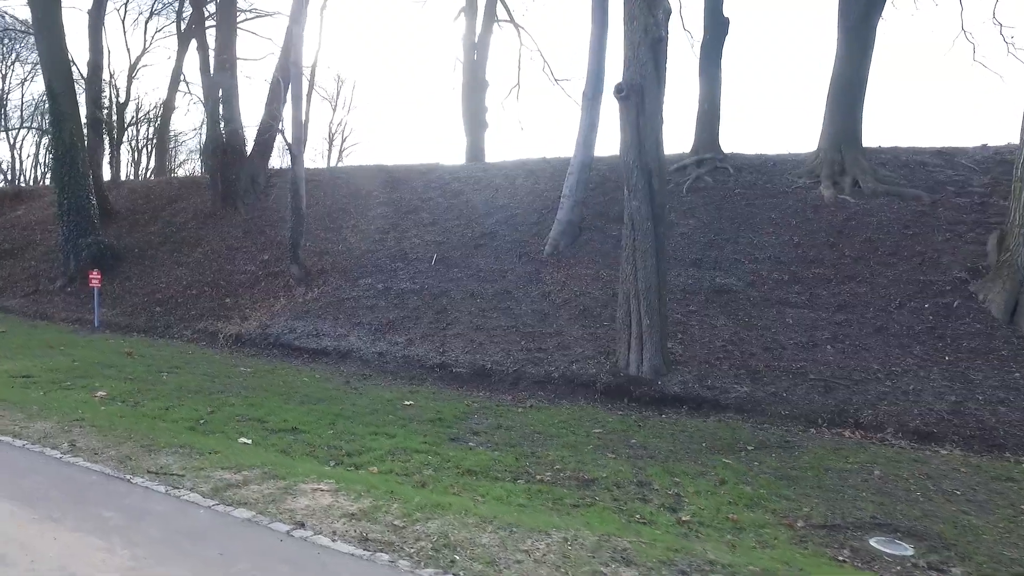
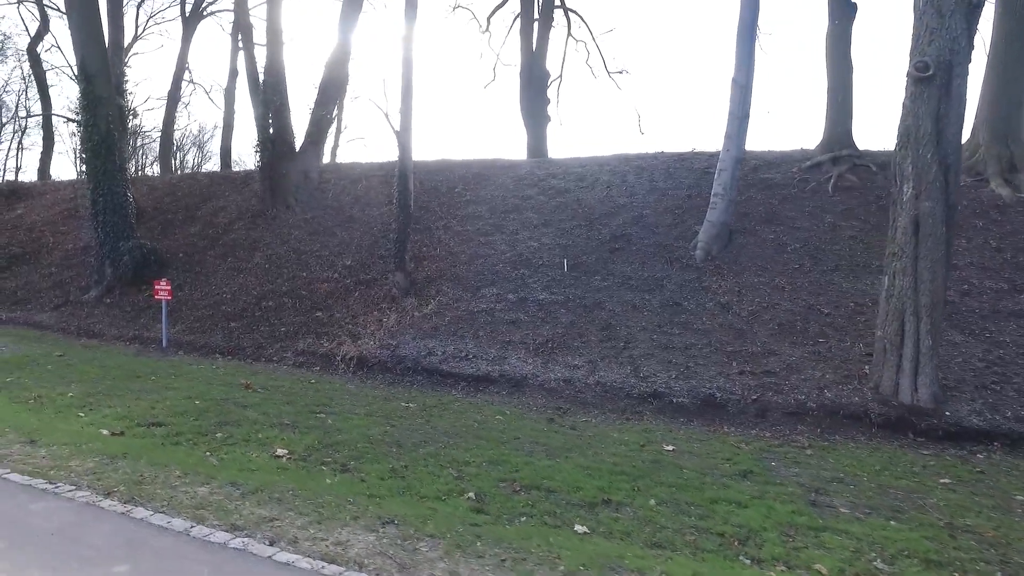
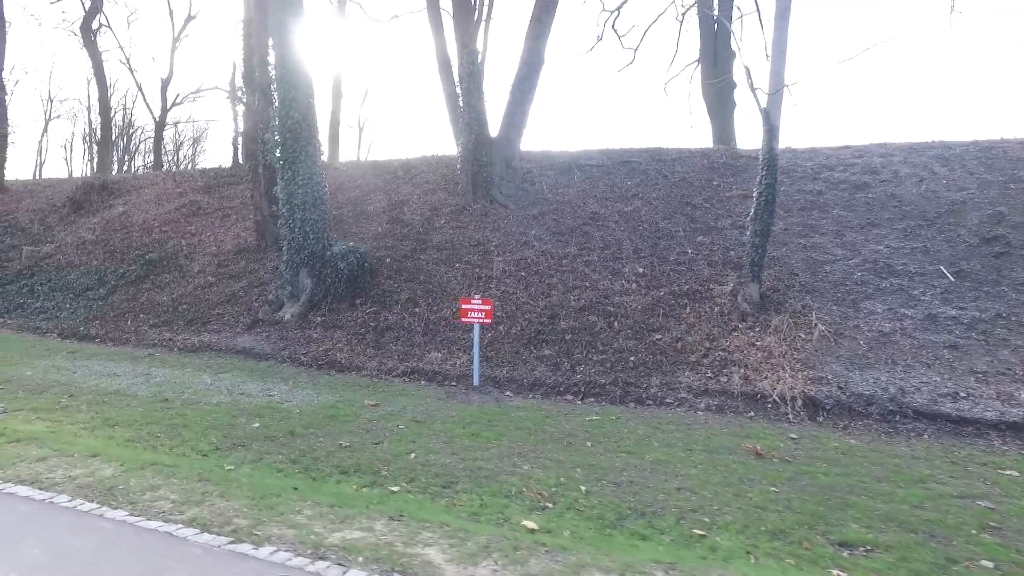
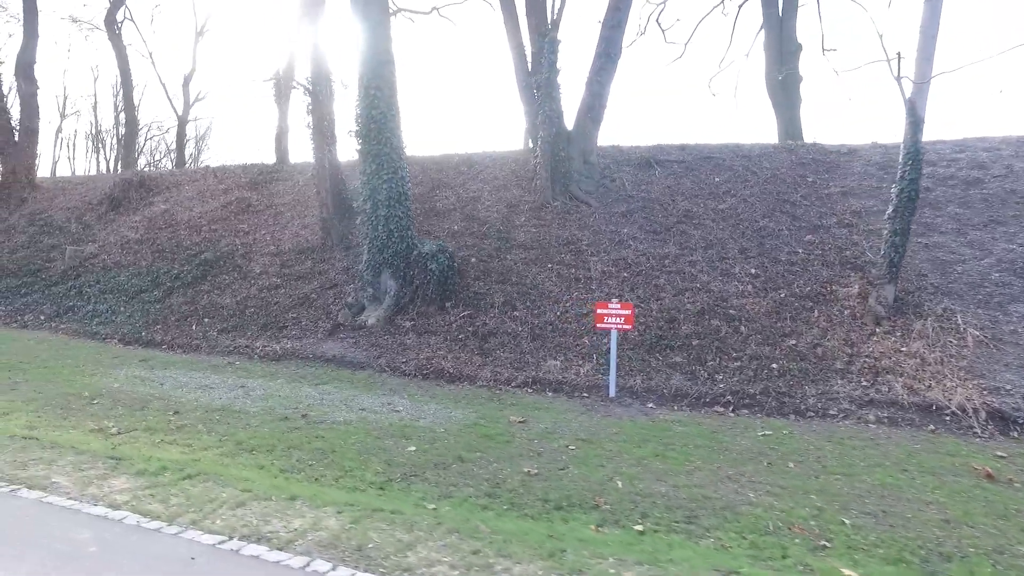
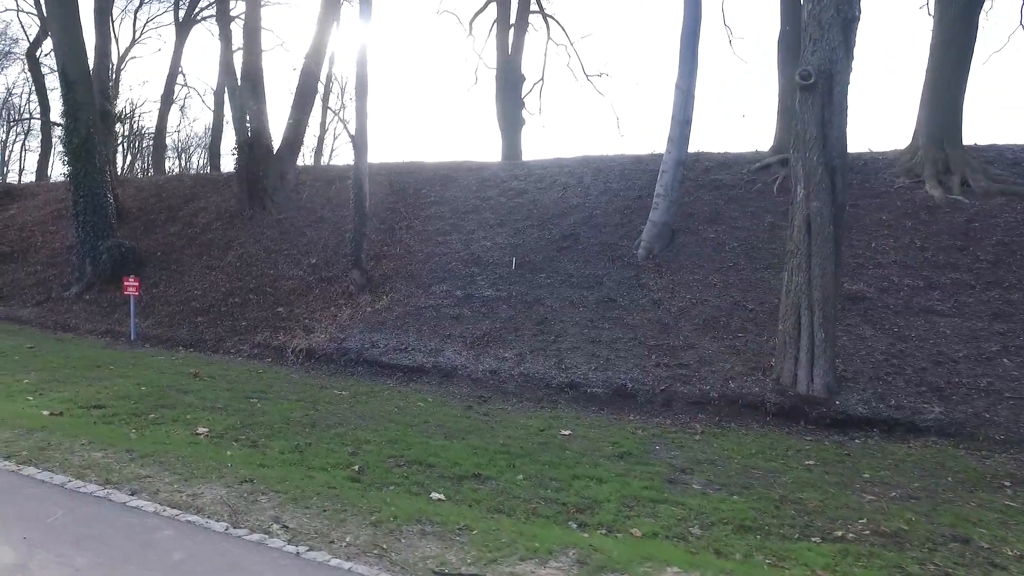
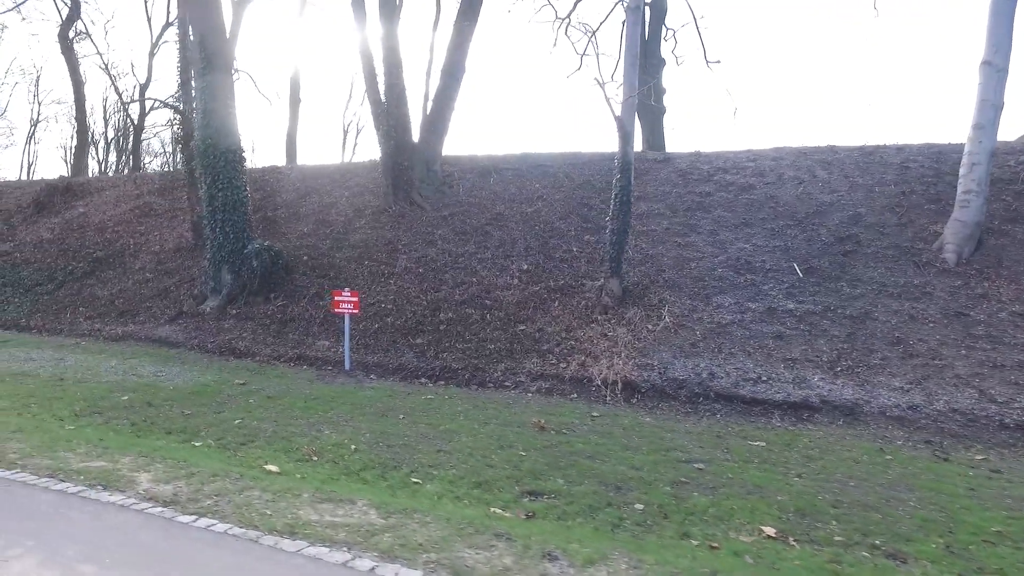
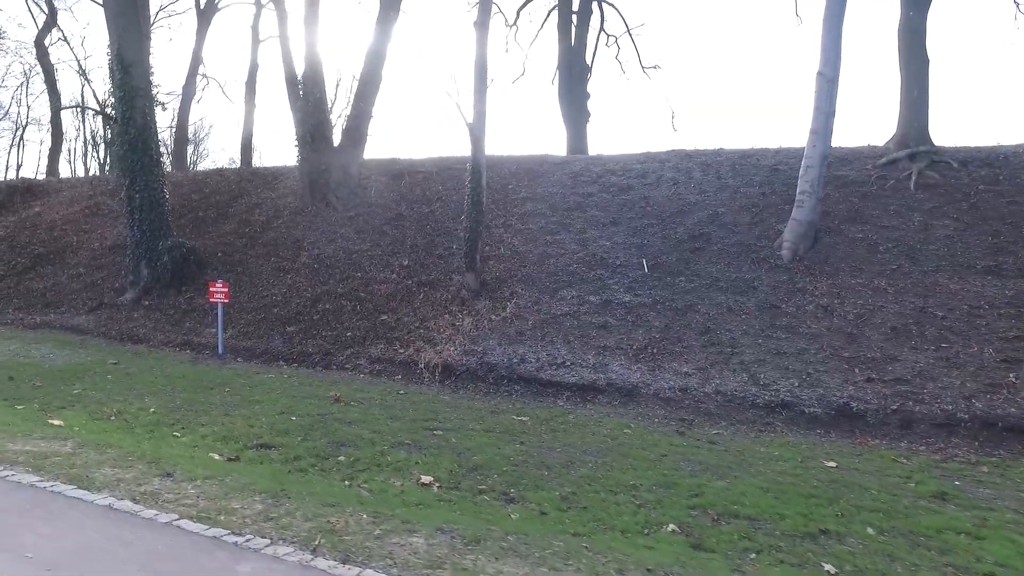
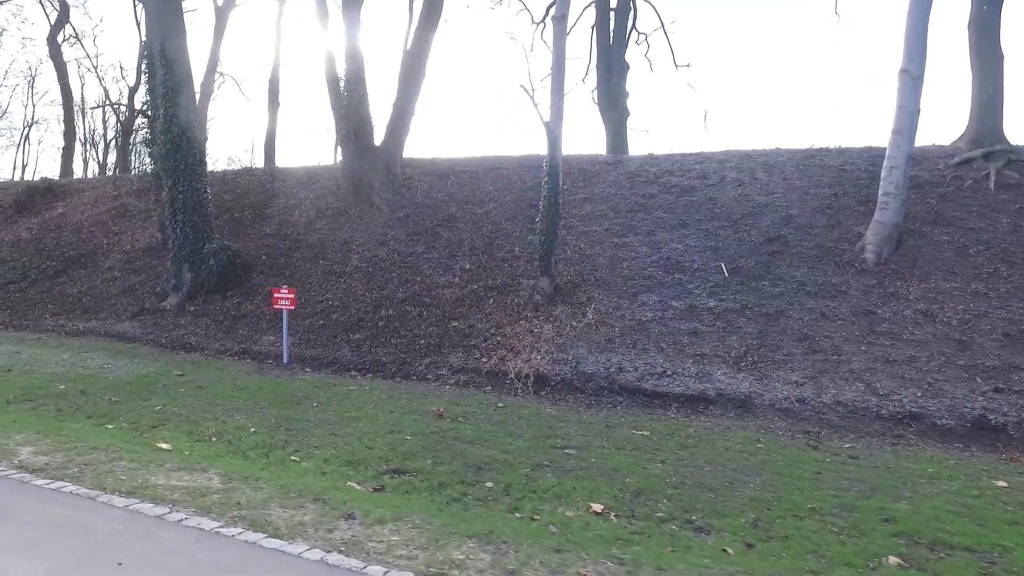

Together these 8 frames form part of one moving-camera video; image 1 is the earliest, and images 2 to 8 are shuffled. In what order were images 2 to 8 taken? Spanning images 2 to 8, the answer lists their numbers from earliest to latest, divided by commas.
5, 2, 7, 8, 6, 3, 4
